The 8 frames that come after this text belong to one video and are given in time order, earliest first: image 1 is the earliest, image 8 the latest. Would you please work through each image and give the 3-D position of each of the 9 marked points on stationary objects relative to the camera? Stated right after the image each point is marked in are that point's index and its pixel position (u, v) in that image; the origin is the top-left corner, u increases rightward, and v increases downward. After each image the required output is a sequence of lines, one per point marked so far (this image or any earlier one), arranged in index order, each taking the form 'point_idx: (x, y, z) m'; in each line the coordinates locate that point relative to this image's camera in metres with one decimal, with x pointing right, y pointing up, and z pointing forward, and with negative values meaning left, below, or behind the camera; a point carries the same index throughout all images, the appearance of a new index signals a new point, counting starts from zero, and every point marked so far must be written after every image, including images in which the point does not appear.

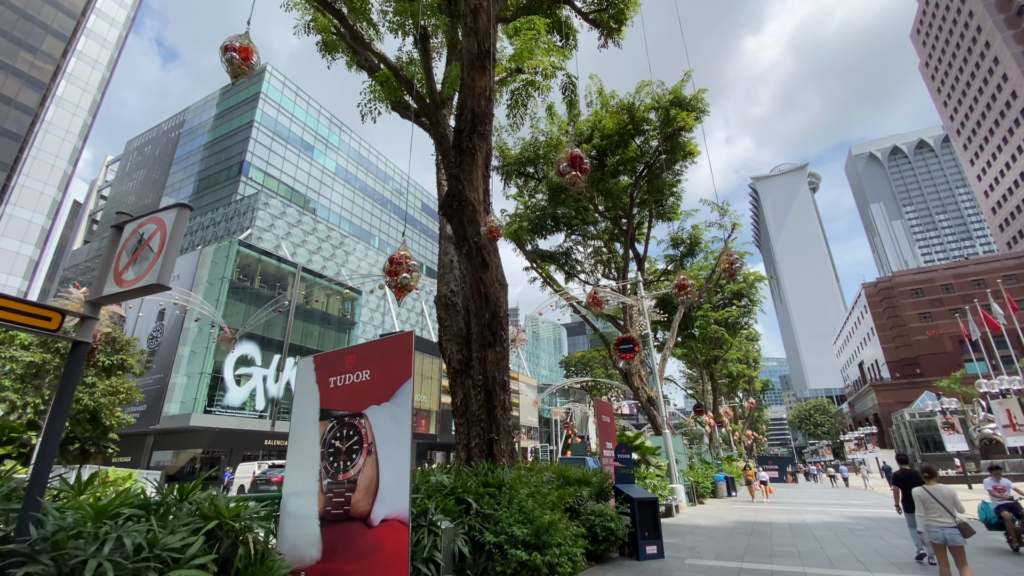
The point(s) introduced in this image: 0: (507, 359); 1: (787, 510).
0: (-0.1, -0.7, +4.8) m
1: (+7.0, -5.6, +11.7) m
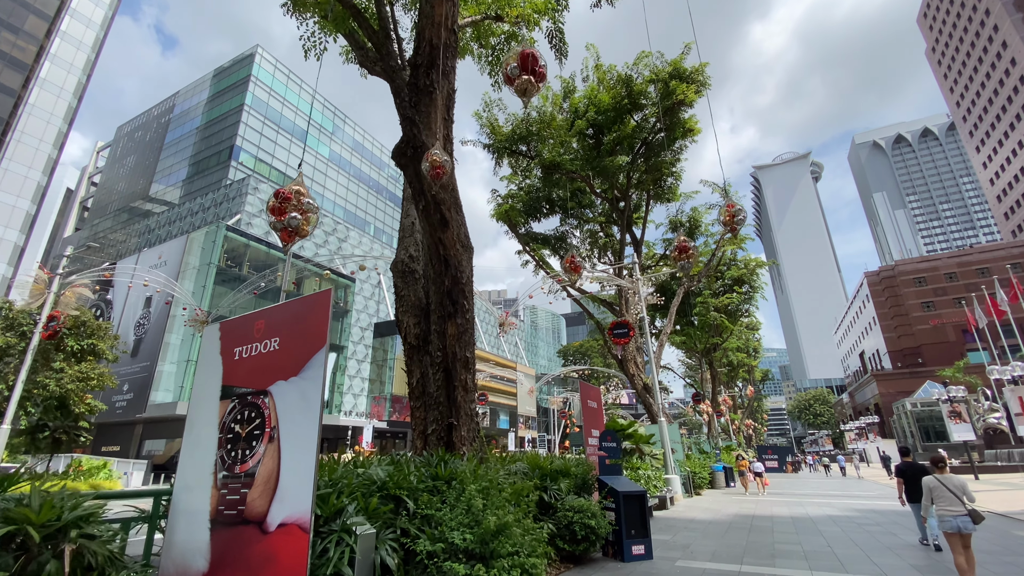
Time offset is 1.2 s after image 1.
0: (-0.4, -0.4, +4.1) m
1: (+6.7, -5.2, +11.1) m
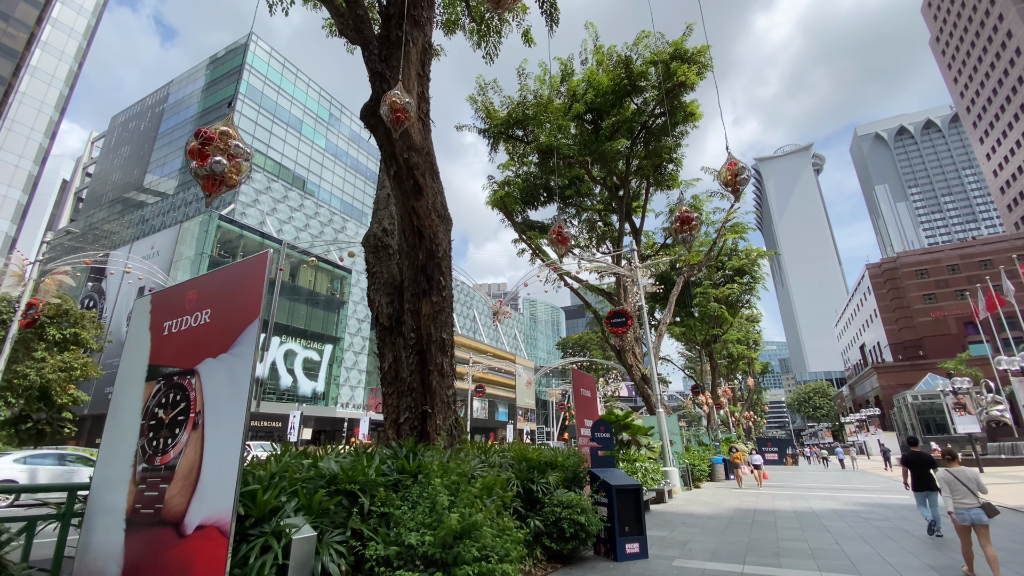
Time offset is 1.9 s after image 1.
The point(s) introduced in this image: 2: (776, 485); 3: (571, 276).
0: (-0.5, -0.2, +3.7) m
1: (+6.5, -4.9, +10.8) m
2: (+7.8, -5.9, +13.8) m
3: (+1.9, +0.4, +15.1) m
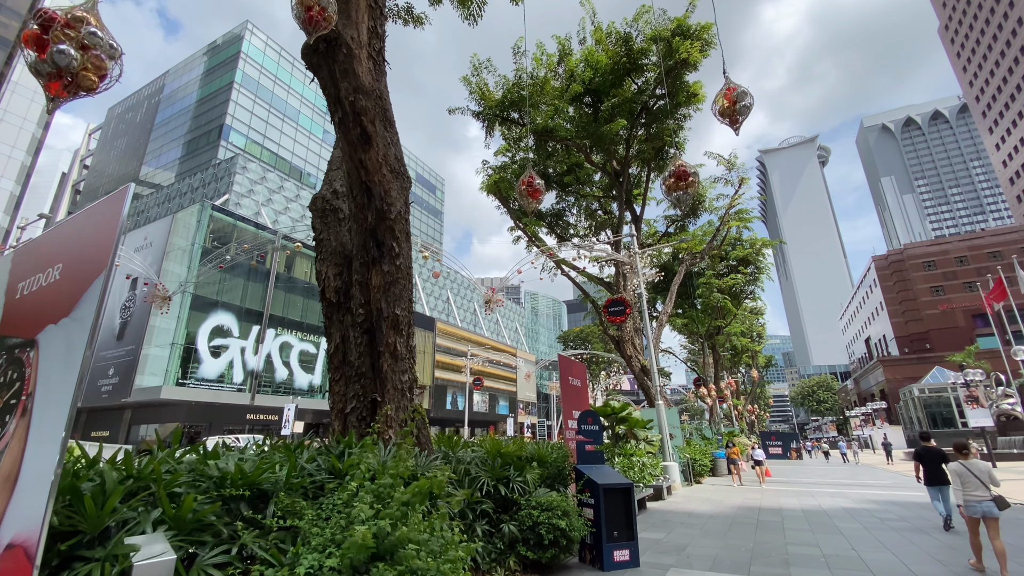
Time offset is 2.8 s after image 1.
0: (-0.8, 0.0, +3.2) m
1: (+6.3, -4.5, +10.3) m
2: (+7.6, -5.5, +13.2) m
3: (+1.8, +0.8, +14.6) m
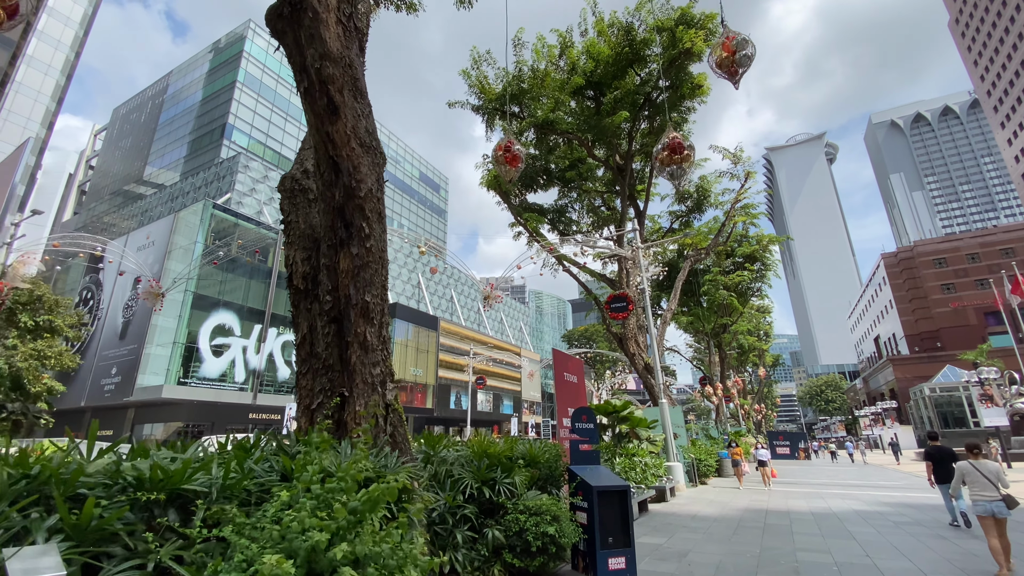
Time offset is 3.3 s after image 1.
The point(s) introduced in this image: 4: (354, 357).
0: (-0.9, +0.1, +2.9) m
1: (+6.3, -4.4, +10.0) m
2: (+7.6, -5.4, +12.9) m
3: (+1.8, +0.9, +14.3) m
4: (-1.0, -0.4, +2.8) m
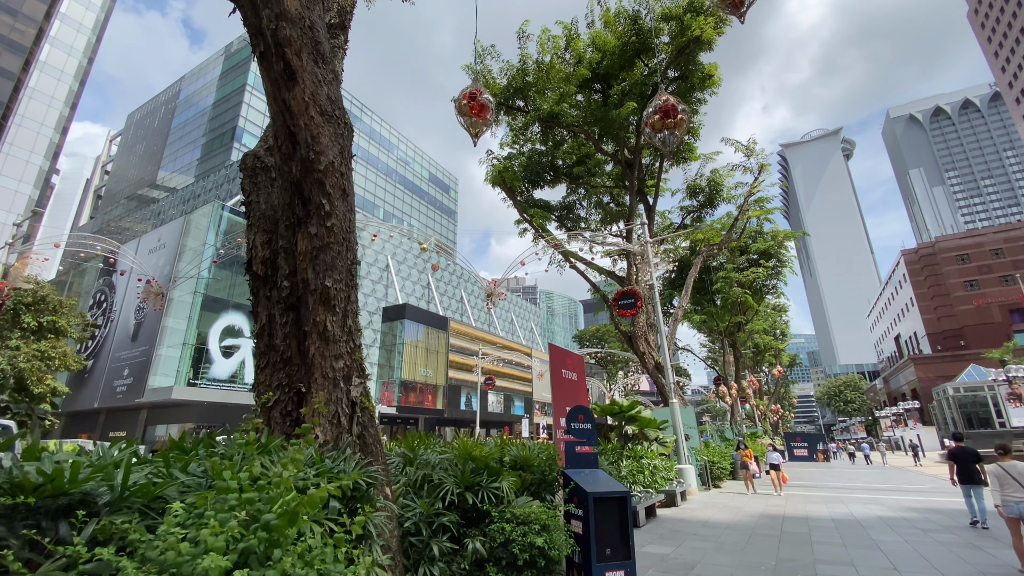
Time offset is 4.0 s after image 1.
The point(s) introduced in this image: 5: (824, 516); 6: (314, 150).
0: (-1.0, +0.2, +2.6) m
1: (+6.4, -4.3, +9.5) m
2: (+7.8, -5.3, +12.4) m
3: (+1.9, +0.9, +13.9) m
4: (-1.1, -0.3, +2.5) m
5: (+4.8, -3.5, +7.1) m
6: (-1.1, +0.8, +2.6) m
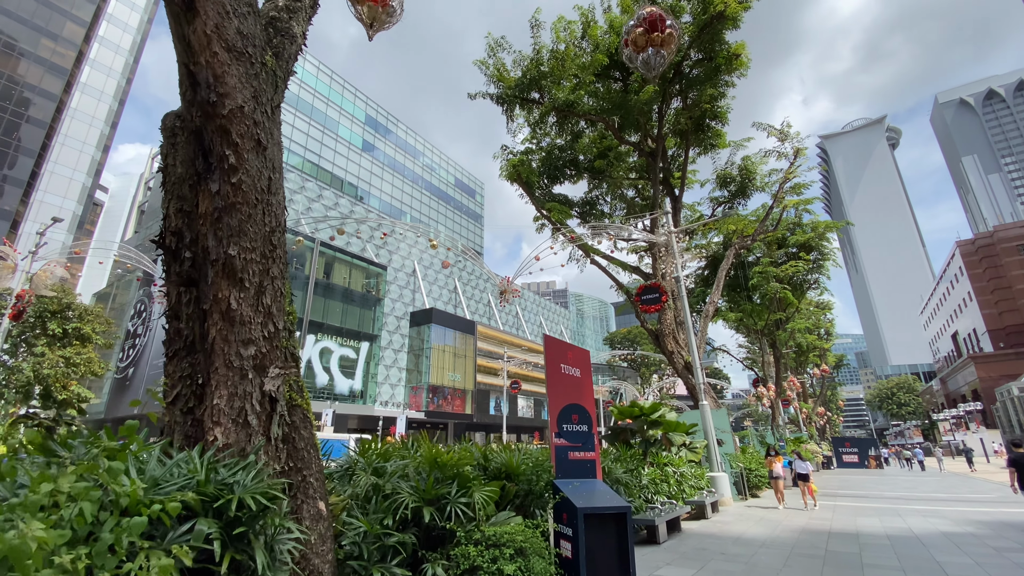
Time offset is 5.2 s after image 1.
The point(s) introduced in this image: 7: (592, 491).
0: (-1.2, +0.3, +2.2) m
1: (+6.7, -4.0, +8.4) m
2: (+8.3, -5.0, +11.2) m
3: (+2.4, +1.0, +13.2) m
4: (-1.3, -0.2, +2.1) m
5: (+4.9, -3.2, +6.2) m
6: (-1.3, +0.9, +2.1) m
7: (+0.5, -1.3, +3.0) m
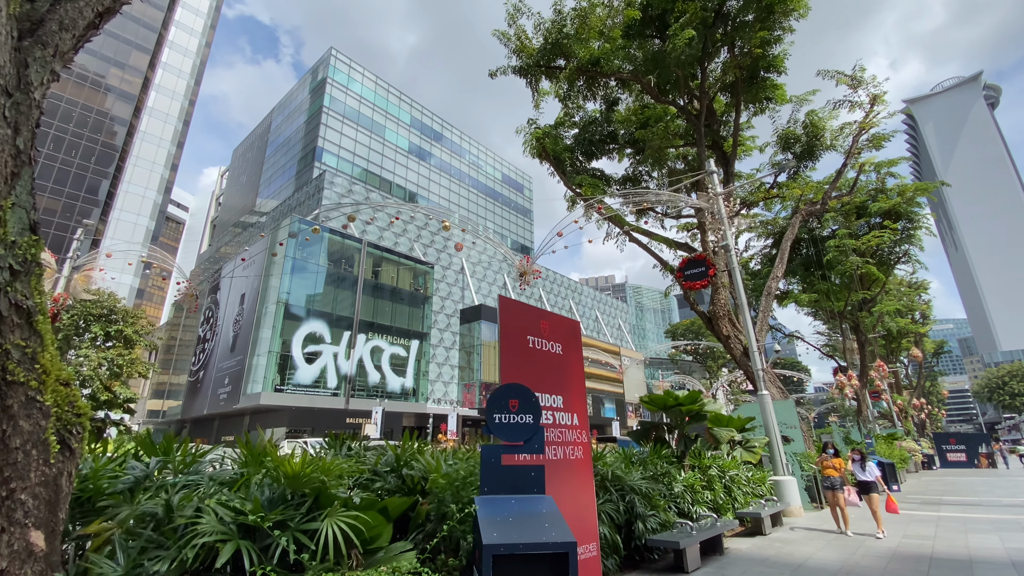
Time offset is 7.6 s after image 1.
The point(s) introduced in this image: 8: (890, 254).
0: (-1.8, +0.6, +1.4) m
1: (+7.0, -3.4, +6.6) m
2: (+9.0, -4.2, +9.2) m
3: (+3.2, +1.6, +11.9) m
4: (-1.9, +0.1, +1.3) m
5: (+4.9, -2.7, +4.6) m
6: (-2.0, +1.2, +1.3) m
7: (+0.1, -1.0, +2.0) m
8: (+13.5, +1.3, +16.5) m
